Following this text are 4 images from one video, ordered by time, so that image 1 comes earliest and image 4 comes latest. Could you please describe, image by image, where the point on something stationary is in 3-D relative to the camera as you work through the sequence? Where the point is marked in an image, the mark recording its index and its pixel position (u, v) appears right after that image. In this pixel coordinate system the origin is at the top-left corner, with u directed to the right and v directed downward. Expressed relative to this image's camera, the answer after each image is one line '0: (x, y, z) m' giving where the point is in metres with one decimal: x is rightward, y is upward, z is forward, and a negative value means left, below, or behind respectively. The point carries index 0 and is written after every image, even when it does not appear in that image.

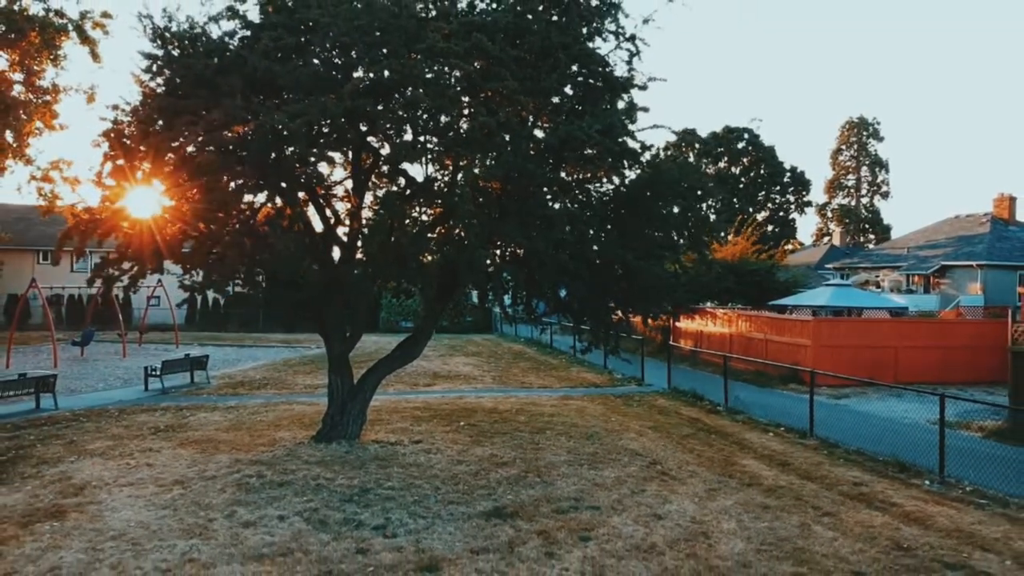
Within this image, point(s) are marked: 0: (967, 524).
0: (+4.3, -2.2, +7.6) m
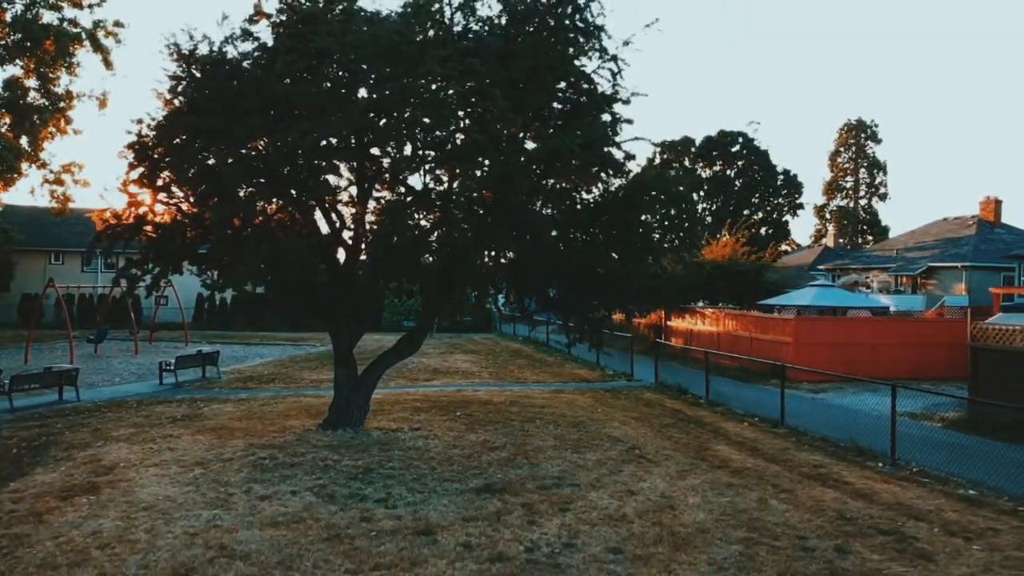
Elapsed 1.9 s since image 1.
0: (+4.1, -2.2, +8.5) m
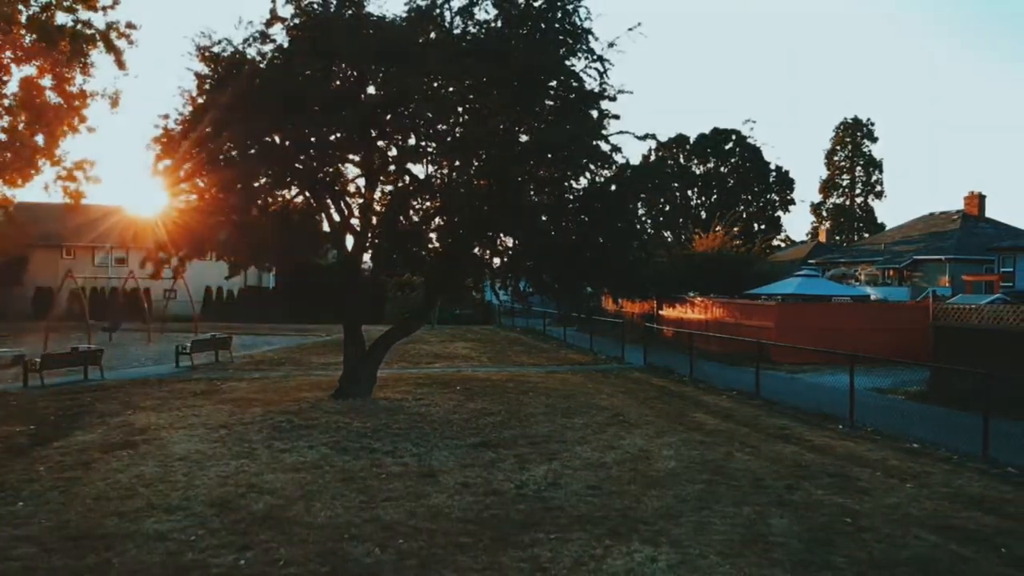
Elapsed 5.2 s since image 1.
0: (+4.1, -1.9, +9.5) m
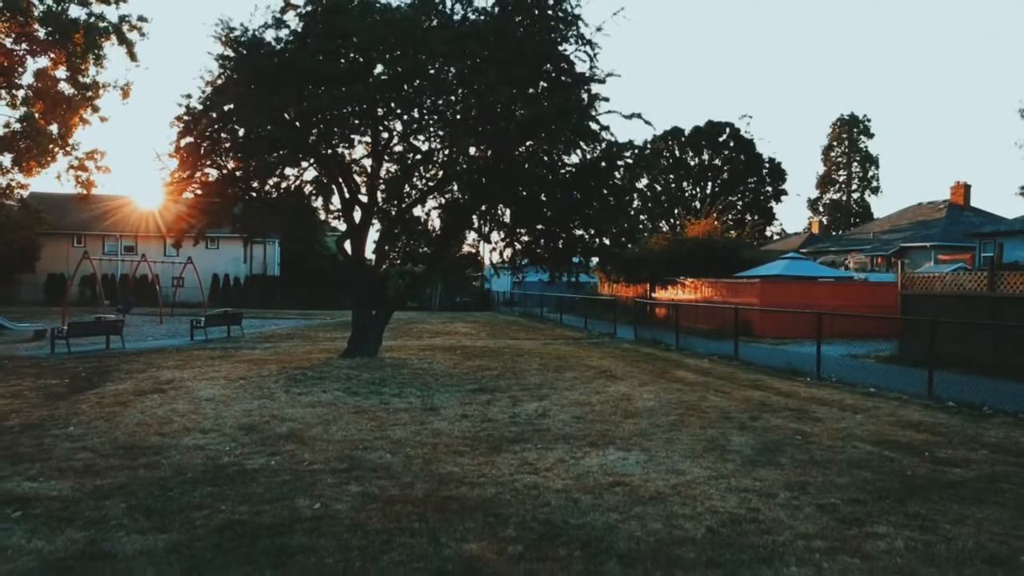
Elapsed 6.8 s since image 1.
0: (+4.0, -1.4, +10.6) m
